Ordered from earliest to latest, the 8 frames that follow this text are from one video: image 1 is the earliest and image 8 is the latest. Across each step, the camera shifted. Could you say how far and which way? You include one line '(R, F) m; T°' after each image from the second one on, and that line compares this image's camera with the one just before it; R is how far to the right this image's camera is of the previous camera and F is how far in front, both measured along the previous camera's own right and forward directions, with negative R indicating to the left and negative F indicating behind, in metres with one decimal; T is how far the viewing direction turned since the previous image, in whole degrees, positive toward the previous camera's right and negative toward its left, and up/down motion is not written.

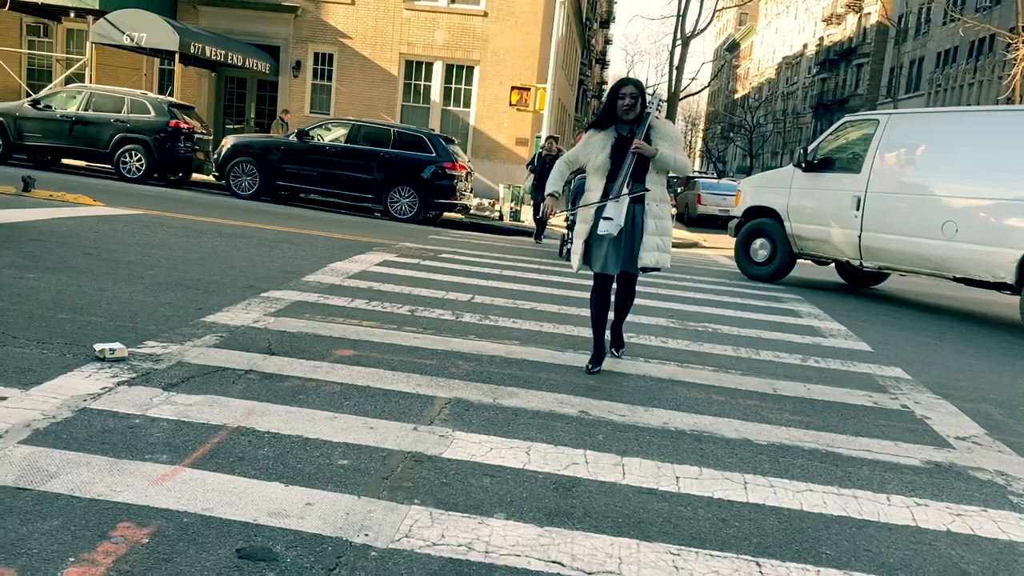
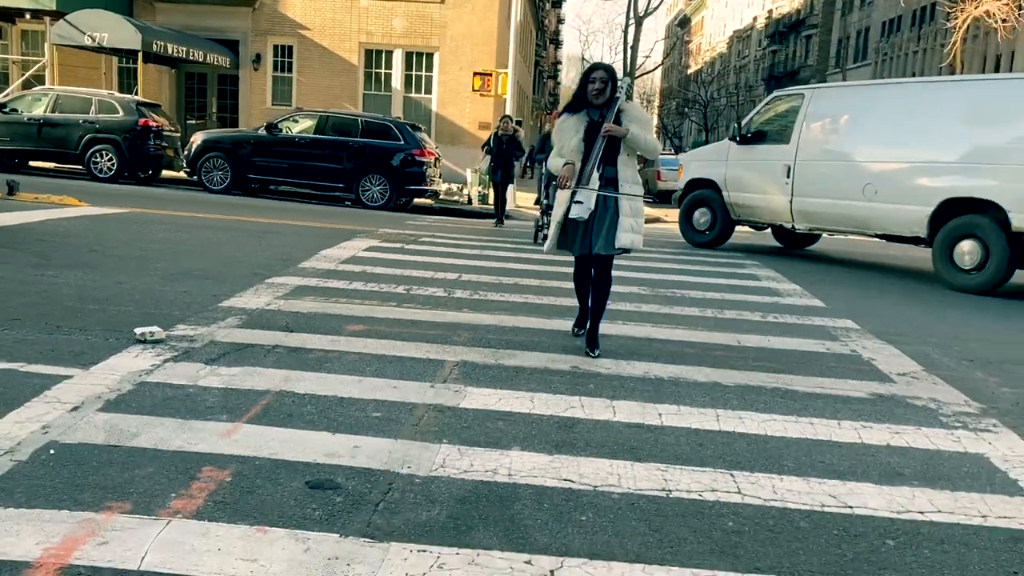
(-0.2, -0.6) m; +2°
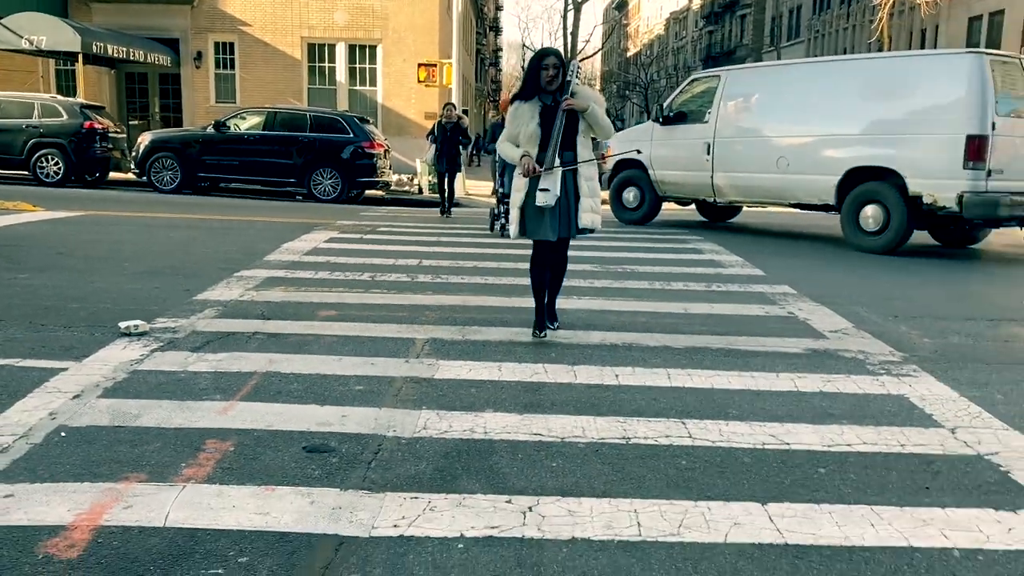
(-0.1, -0.4) m; +3°
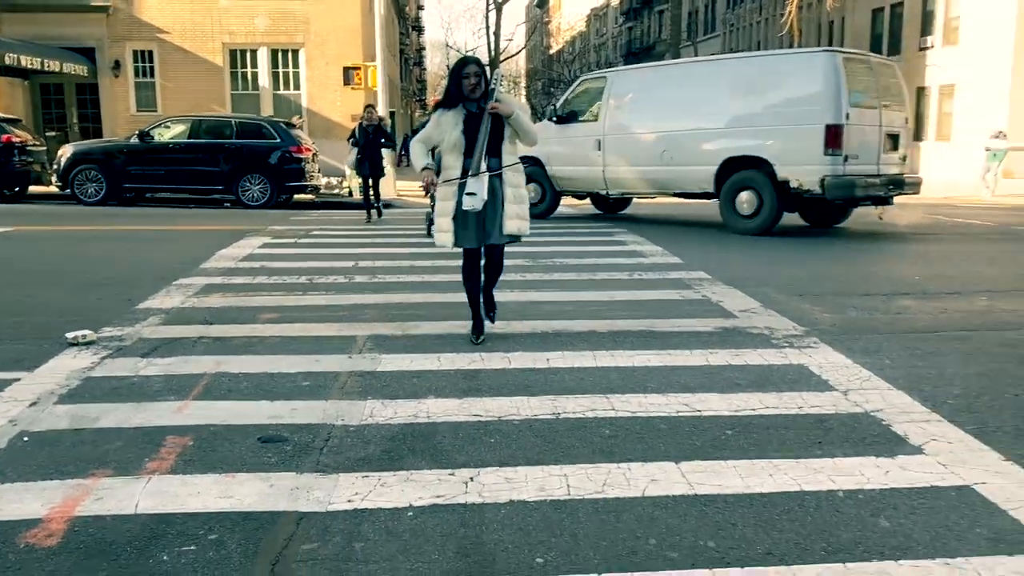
(0.0, -0.3) m; +4°
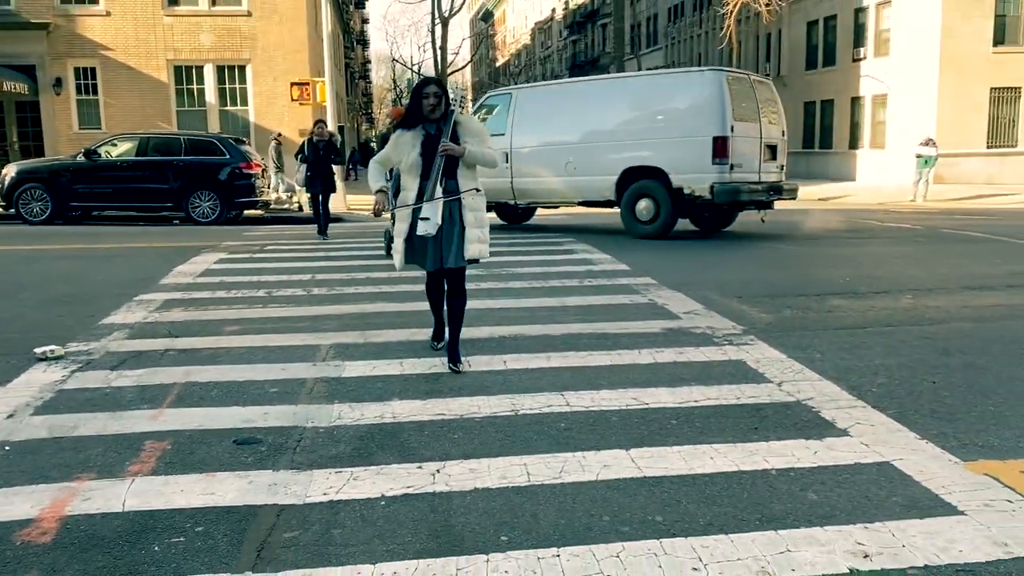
(0.0, -0.3) m; +3°
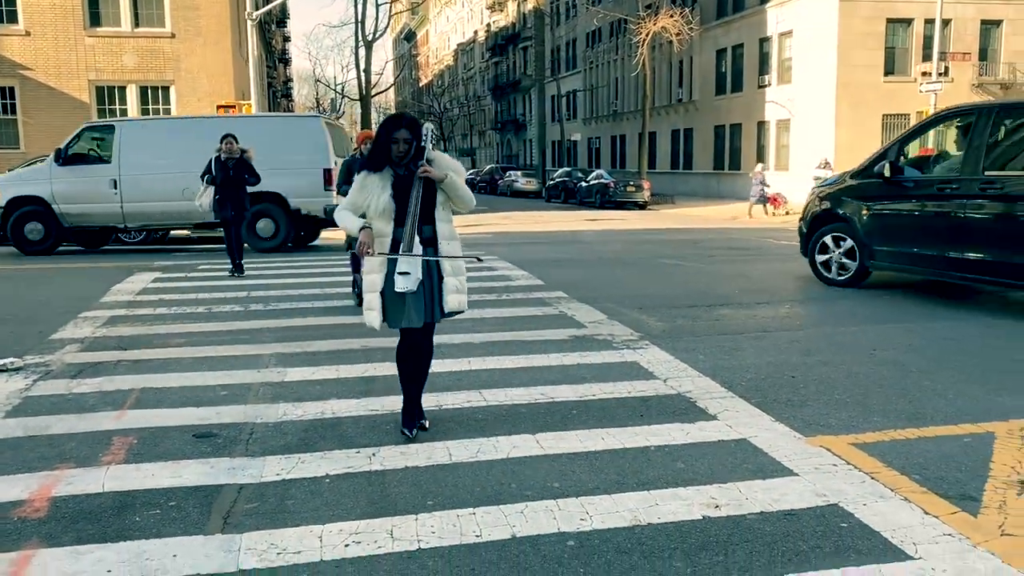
(0.0, -0.7) m; +5°
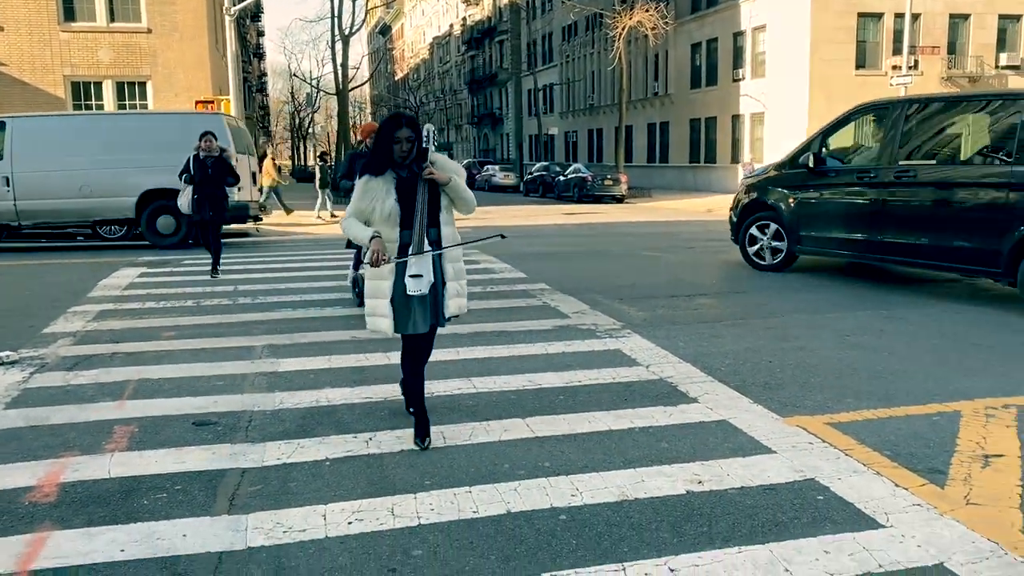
(-0.1, -0.2) m; +1°
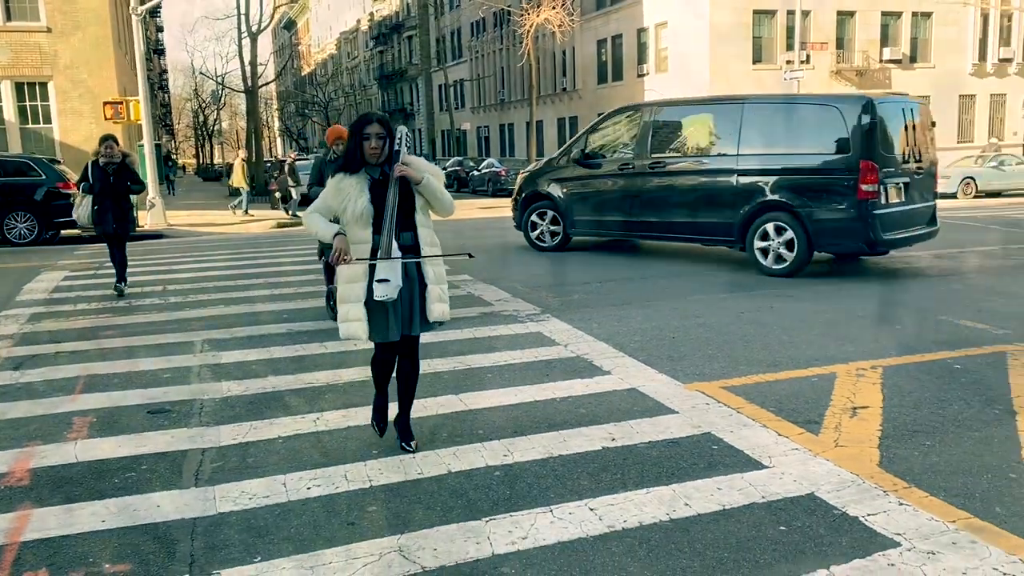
(-0.1, -0.5) m; +5°
